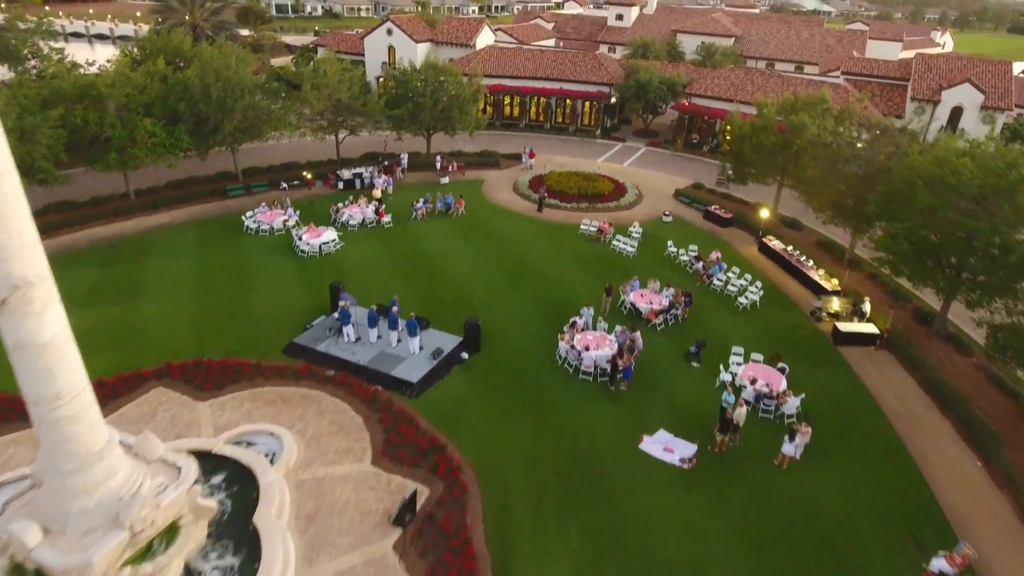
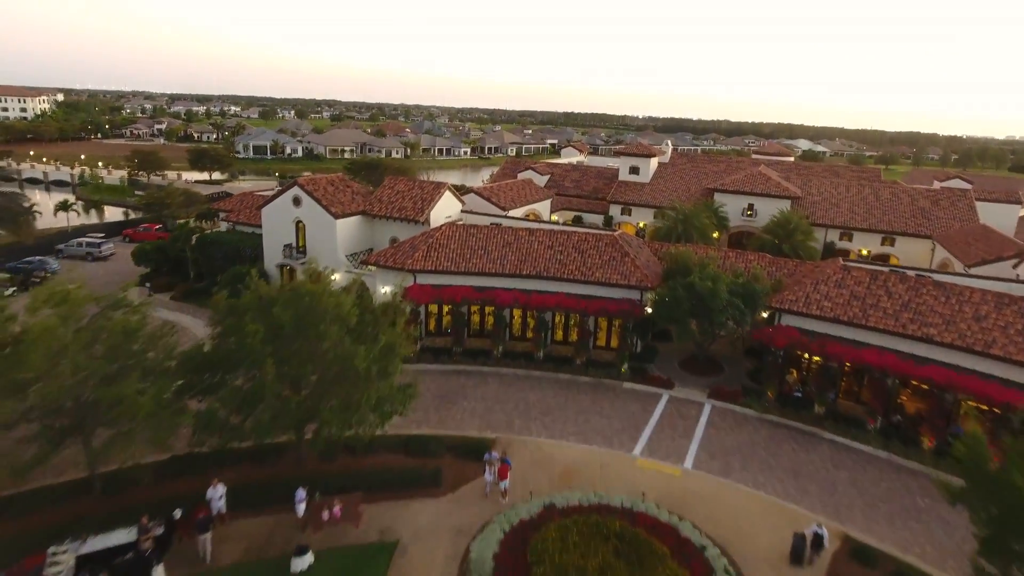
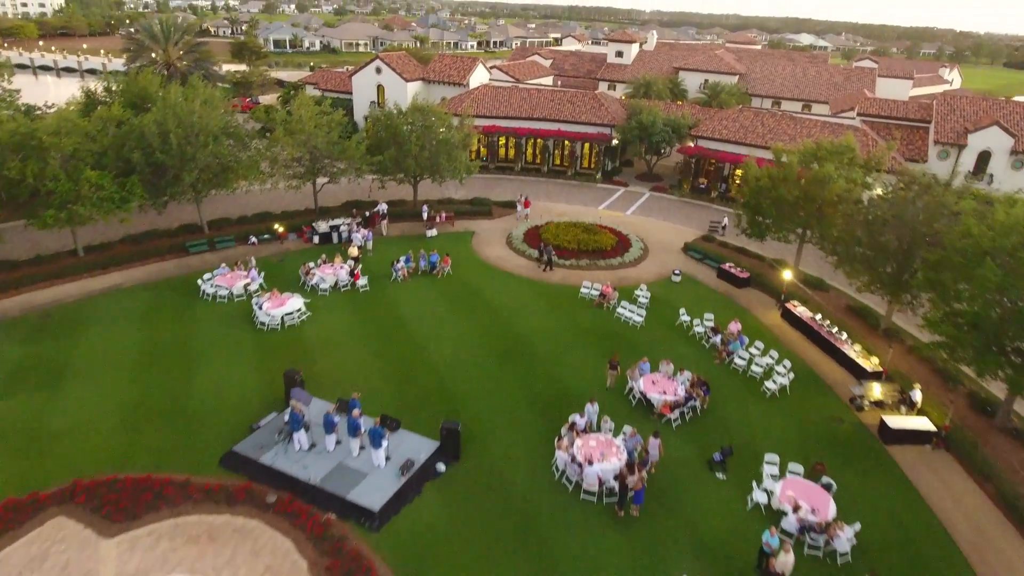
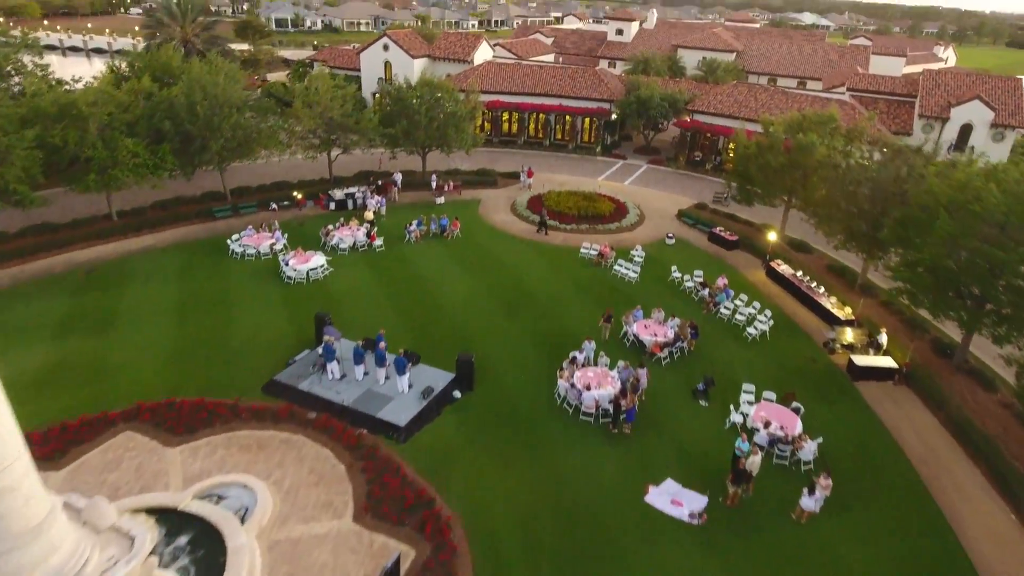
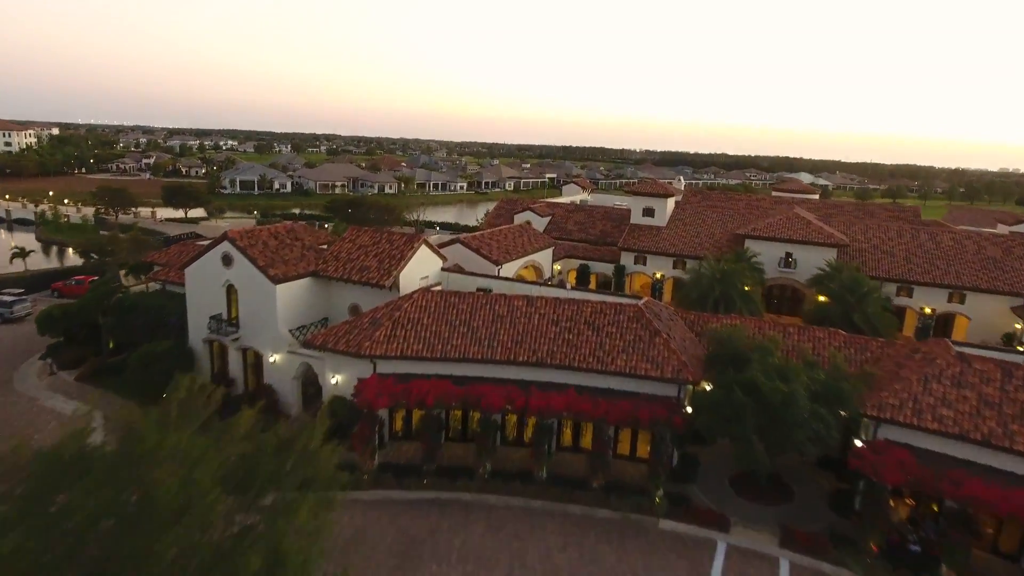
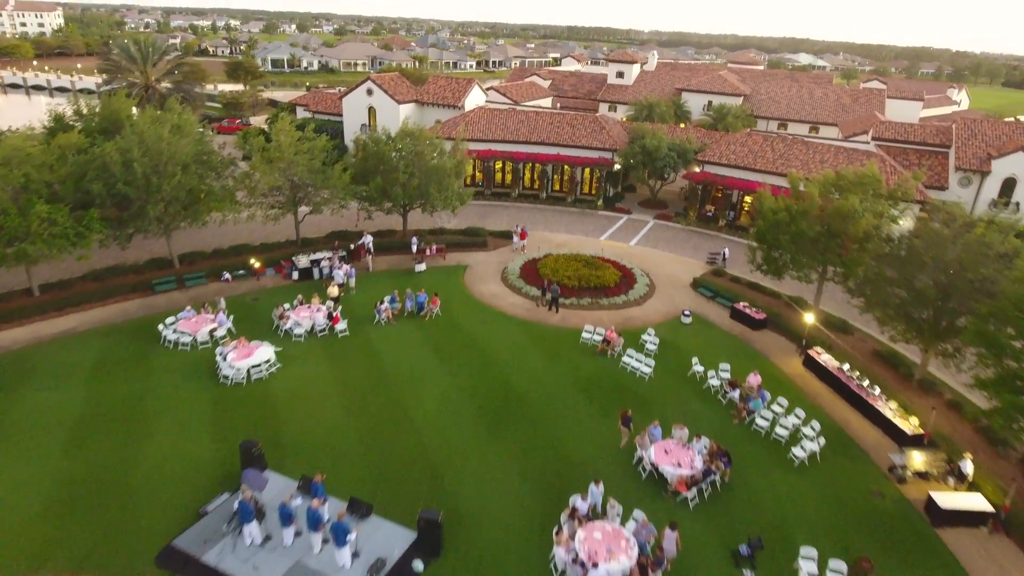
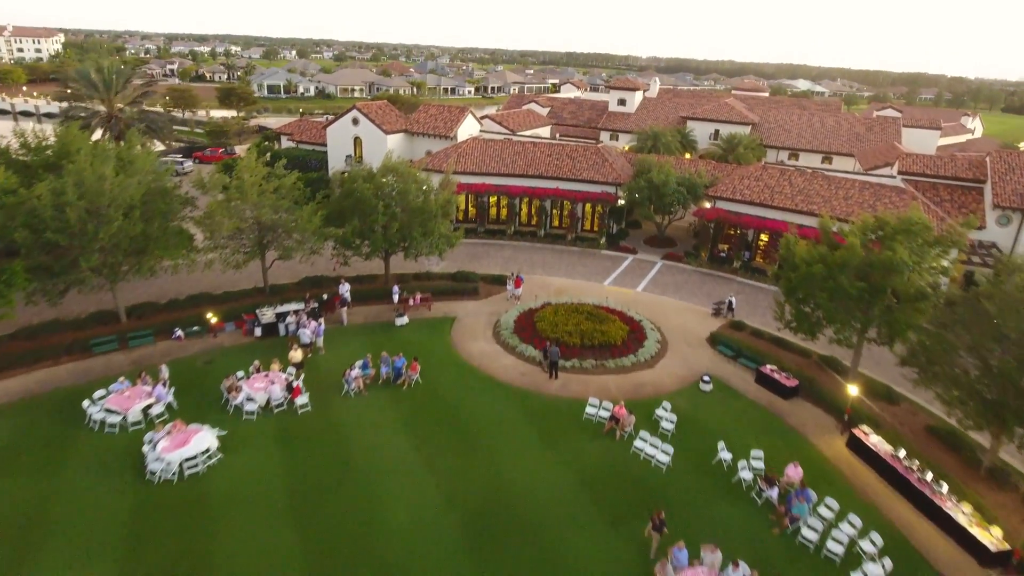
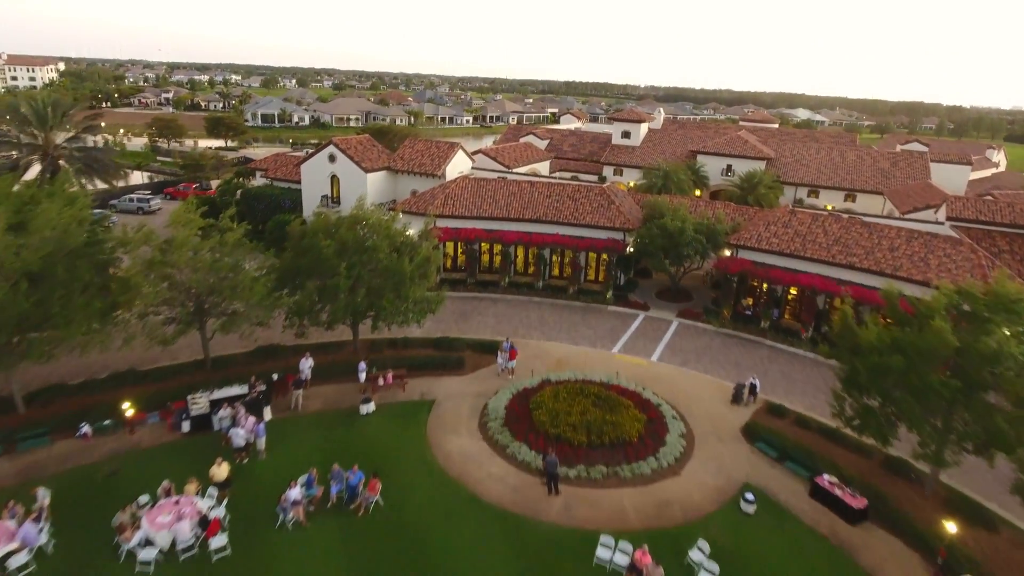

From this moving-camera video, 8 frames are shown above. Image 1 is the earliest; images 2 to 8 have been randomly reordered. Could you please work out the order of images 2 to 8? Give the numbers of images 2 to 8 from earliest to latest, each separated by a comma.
4, 3, 6, 7, 8, 2, 5
